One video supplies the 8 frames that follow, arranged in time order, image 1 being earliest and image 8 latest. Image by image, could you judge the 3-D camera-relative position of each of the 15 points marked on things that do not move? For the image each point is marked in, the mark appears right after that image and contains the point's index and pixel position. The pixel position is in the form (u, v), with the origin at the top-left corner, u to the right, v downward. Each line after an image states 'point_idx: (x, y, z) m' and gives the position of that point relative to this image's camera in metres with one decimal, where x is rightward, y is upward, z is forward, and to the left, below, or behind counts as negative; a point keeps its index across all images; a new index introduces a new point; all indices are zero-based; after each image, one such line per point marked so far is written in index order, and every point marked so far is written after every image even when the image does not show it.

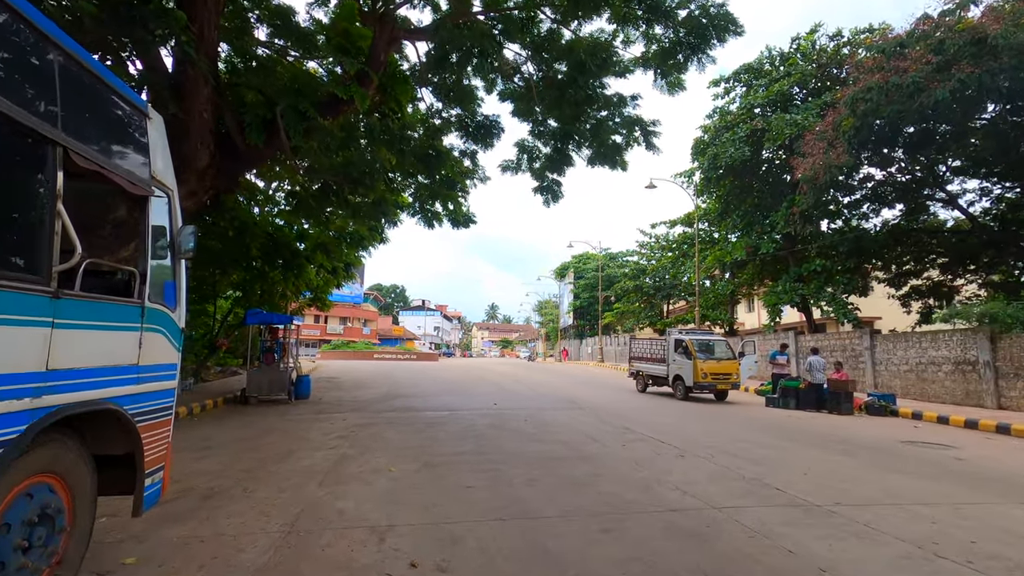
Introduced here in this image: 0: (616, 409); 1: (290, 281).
0: (+2.3, -2.6, +11.7) m
1: (-6.5, +0.2, +15.8) m
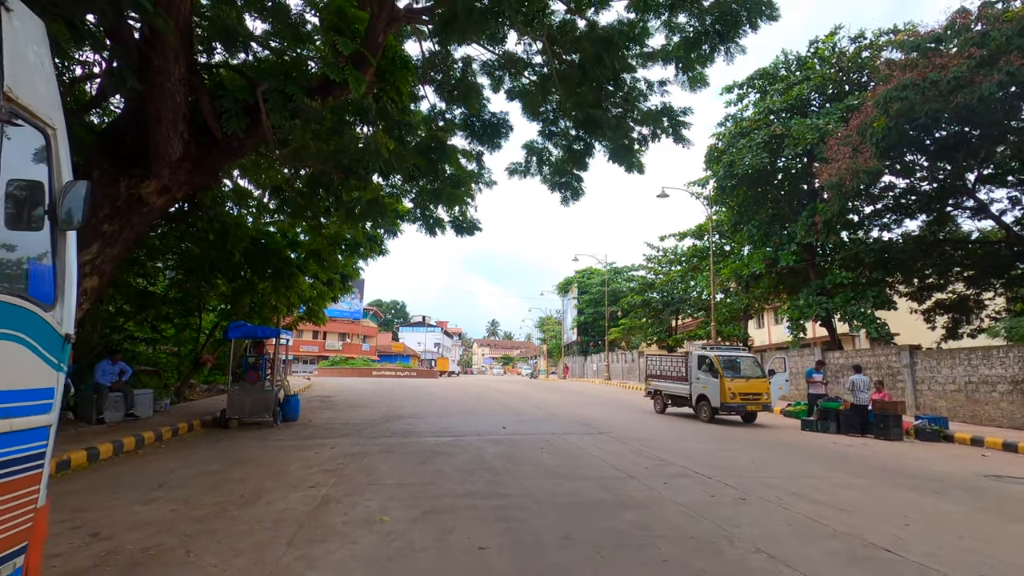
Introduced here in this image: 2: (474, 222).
0: (+2.5, -2.8, +10.5) m
1: (-6.3, -0.1, +14.7) m
2: (-1.0, +1.7, +14.2) m
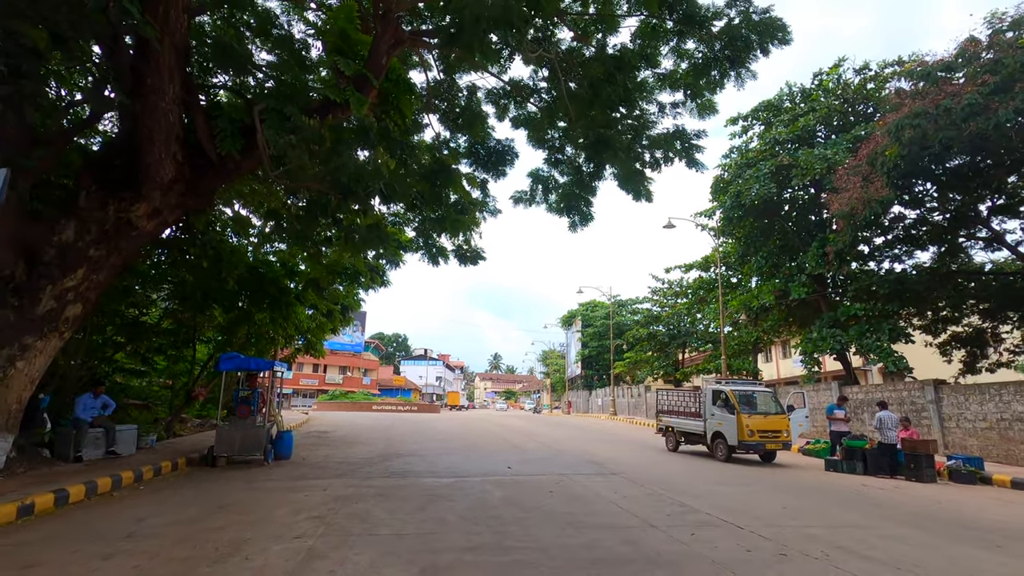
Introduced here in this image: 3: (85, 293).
0: (+2.6, -3.4, +9.8) m
1: (-6.2, -0.9, +14.2) m
2: (-0.9, +0.9, +13.8) m
3: (-6.1, -0.1, +7.7) m
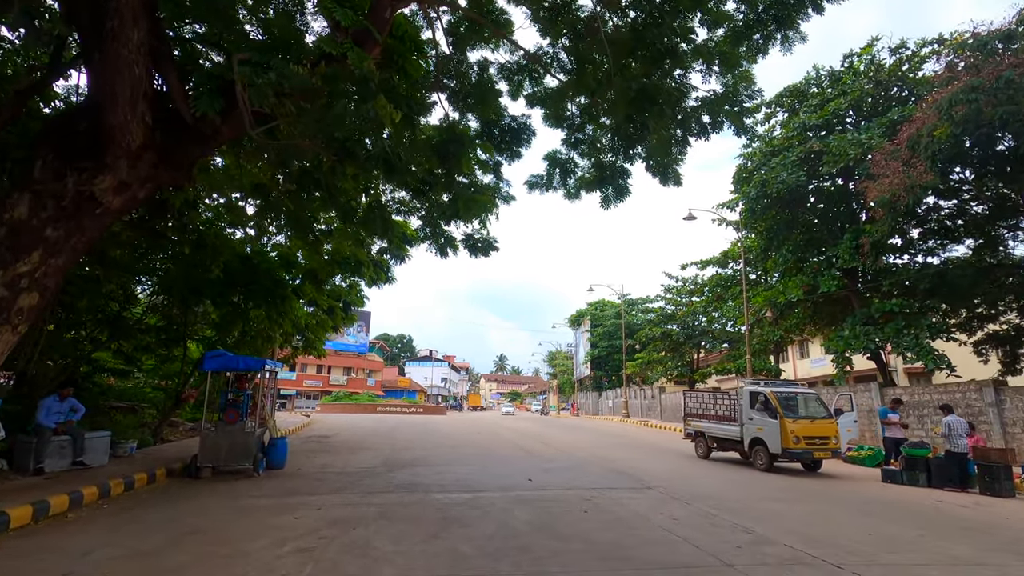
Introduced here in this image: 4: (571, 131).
0: (+3.0, -3.2, +8.6) m
1: (-5.8, -0.8, +13.1) m
2: (-0.5, +1.1, +12.7) m
3: (-5.8, +0.1, +6.6) m
4: (+1.3, +3.6, +12.3) m
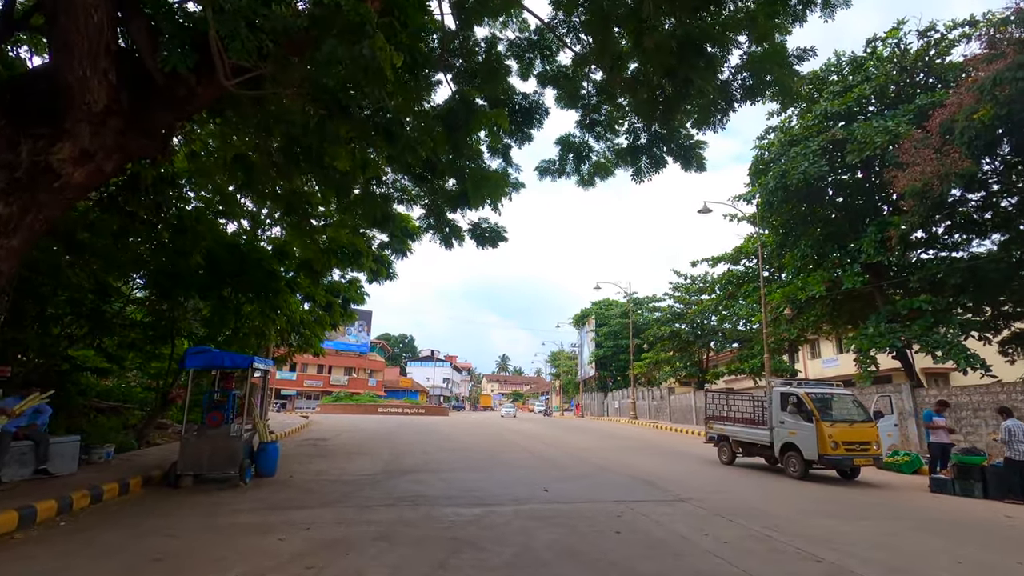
0: (+3.2, -3.0, +7.7) m
1: (-5.6, -0.6, +12.3) m
2: (-0.3, +1.3, +11.8) m
3: (-5.6, +0.3, +5.8) m
4: (+1.6, +3.8, +11.5) m
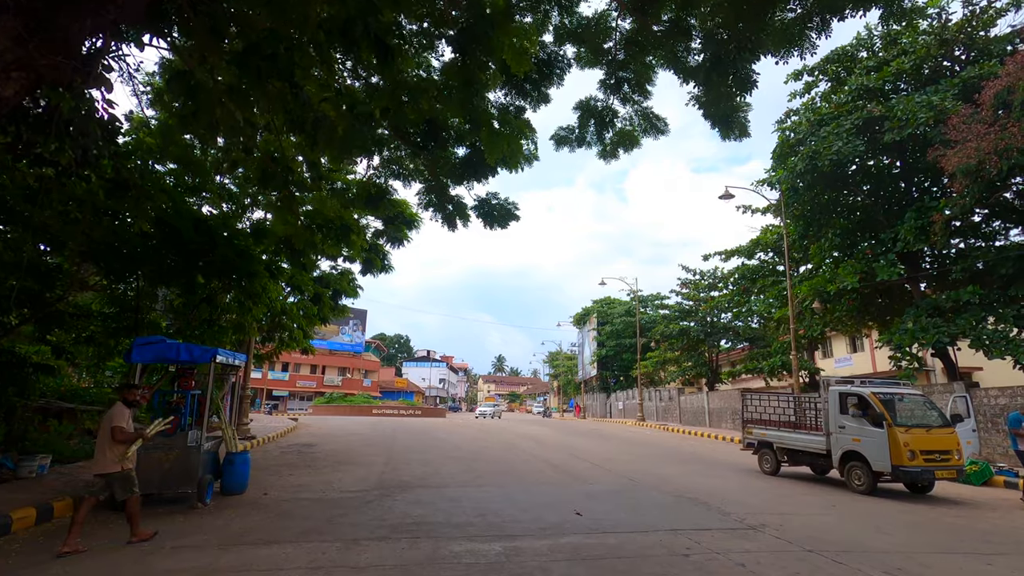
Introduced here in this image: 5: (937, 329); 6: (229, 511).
0: (+3.5, -2.7, +6.3) m
1: (-5.3, -0.3, +10.7) m
2: (-0.1, +1.6, +10.3) m
3: (-5.3, +0.6, +4.2) m
4: (+1.8, +4.1, +10.0) m
5: (+12.3, -1.2, +15.5) m
6: (-3.5, -2.8, +6.6) m
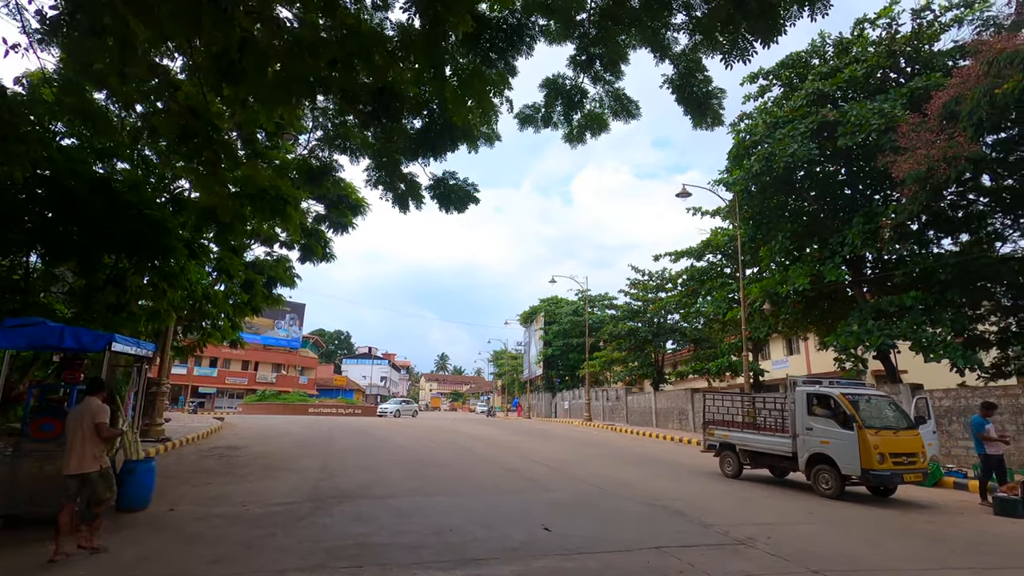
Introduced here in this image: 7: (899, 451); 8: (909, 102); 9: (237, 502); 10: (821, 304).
0: (+3.0, -2.6, +5.8) m
1: (-6.1, 0.0, +9.3) m
2: (-0.8, +1.8, +9.4) m
3: (-5.4, +0.9, +2.8) m
4: (+1.2, +4.2, +9.3) m
5: (+10.9, -1.3, +15.9) m
6: (-4.0, -2.5, +5.4) m
7: (+5.8, -2.5, +8.1) m
8: (+11.5, +5.4, +15.5) m
9: (-3.6, -2.8, +7.0) m
10: (+11.0, -0.6, +19.0) m
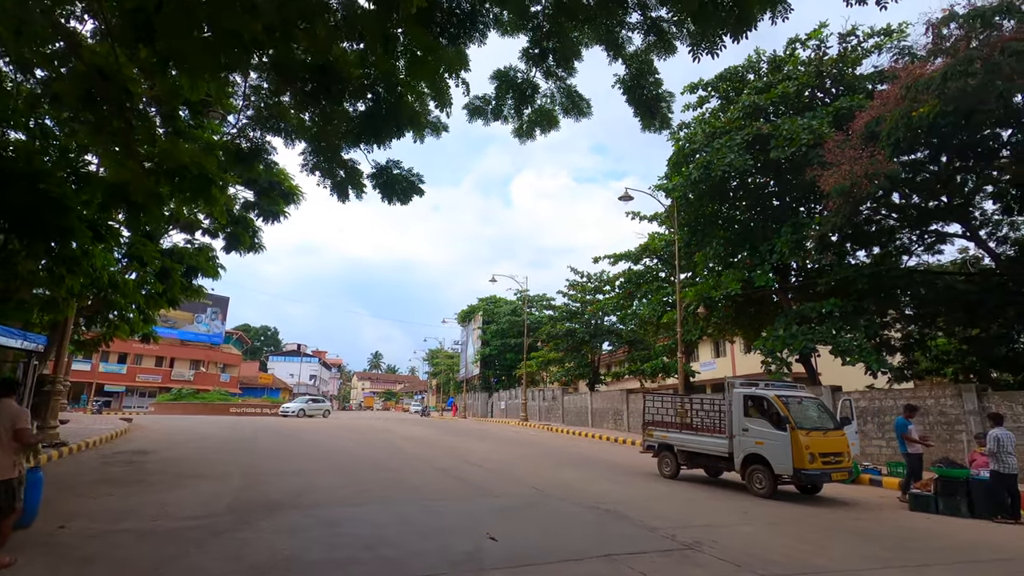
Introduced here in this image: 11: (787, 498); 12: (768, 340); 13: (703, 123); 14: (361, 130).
0: (+2.4, -2.7, +5.8) m
1: (-7.0, +0.3, +8.2) m
2: (-1.7, +1.8, +9.0) m
3: (-5.5, +1.1, +1.9) m
4: (+0.4, +4.2, +9.1) m
5: (+9.1, -1.5, +16.8) m
6: (-4.5, -2.3, +4.6) m
7: (+4.9, -2.6, +8.4) m
8: (+9.9, +5.2, +16.4) m
9: (-4.4, -2.6, +6.2) m
10: (+8.9, -0.8, +19.9) m
11: (+4.4, -3.4, +8.6) m
12: (+8.4, -1.7, +17.6) m
13: (+6.8, +5.9, +19.1) m
14: (-2.3, +2.3, +7.9) m
